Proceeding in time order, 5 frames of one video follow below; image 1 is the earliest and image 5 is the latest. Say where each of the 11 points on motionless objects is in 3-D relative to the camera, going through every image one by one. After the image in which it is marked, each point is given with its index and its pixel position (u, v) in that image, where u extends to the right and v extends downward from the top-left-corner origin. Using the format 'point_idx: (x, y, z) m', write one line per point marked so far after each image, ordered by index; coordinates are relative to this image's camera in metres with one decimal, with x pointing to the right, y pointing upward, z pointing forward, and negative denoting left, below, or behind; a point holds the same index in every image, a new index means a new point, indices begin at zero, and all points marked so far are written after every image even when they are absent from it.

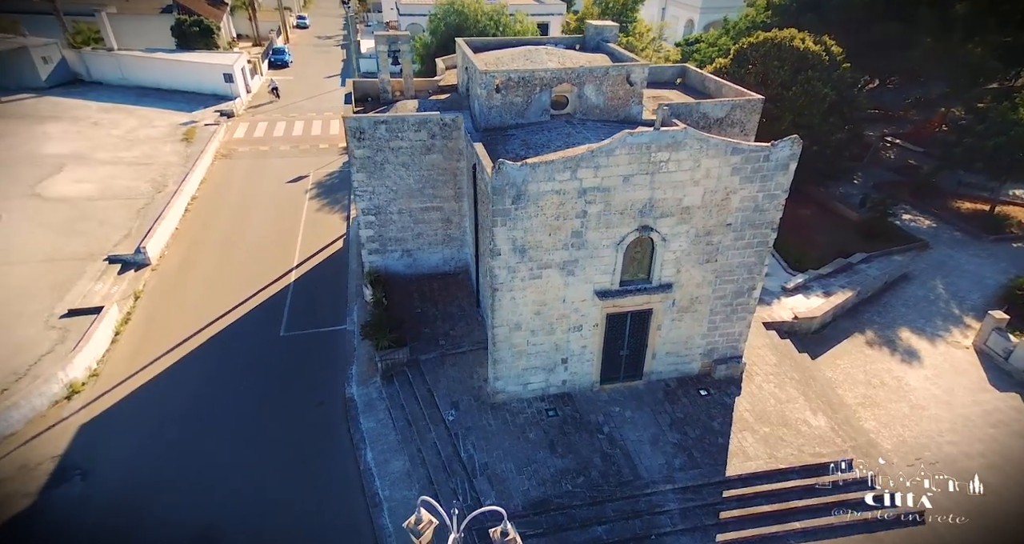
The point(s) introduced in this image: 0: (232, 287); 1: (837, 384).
0: (-9.3, -0.5, +19.7) m
1: (+9.0, -3.1, +16.5) m
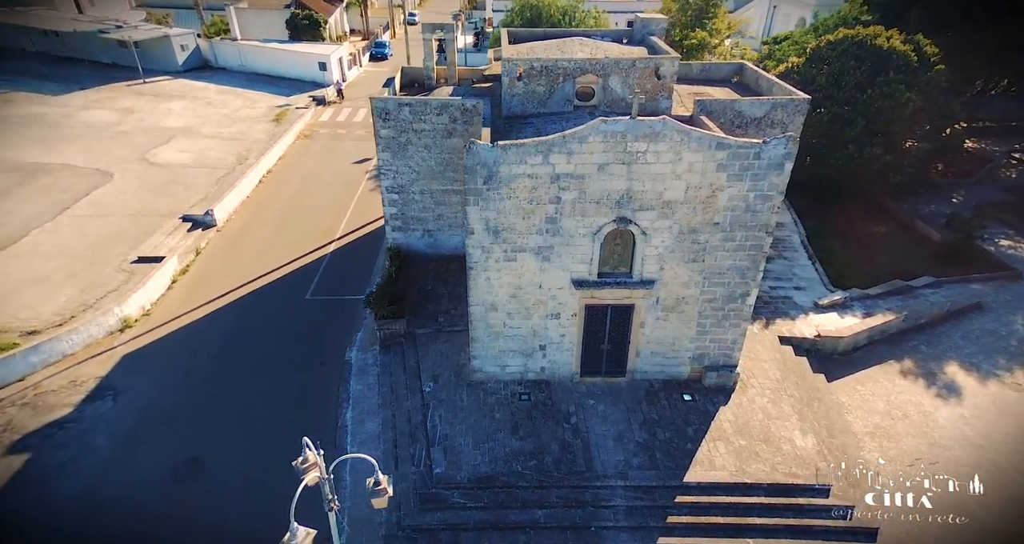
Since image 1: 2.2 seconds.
0: (-8.5, +0.7, +21.6) m
1: (+8.6, -3.5, +15.2) m
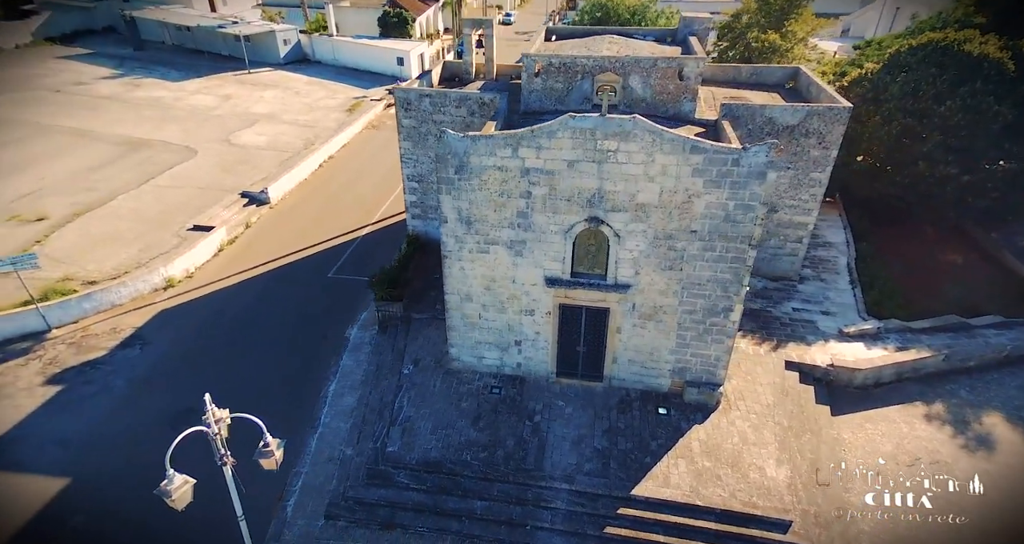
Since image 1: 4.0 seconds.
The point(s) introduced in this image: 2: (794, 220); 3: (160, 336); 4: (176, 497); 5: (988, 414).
0: (-7.5, +1.6, +23.0) m
1: (+7.8, -4.1, +13.9) m
2: (+8.6, +1.6, +18.2) m
3: (-10.5, -1.9, +17.6) m
4: (-4.4, -2.9, +7.7) m
5: (+12.1, -3.6, +15.1) m
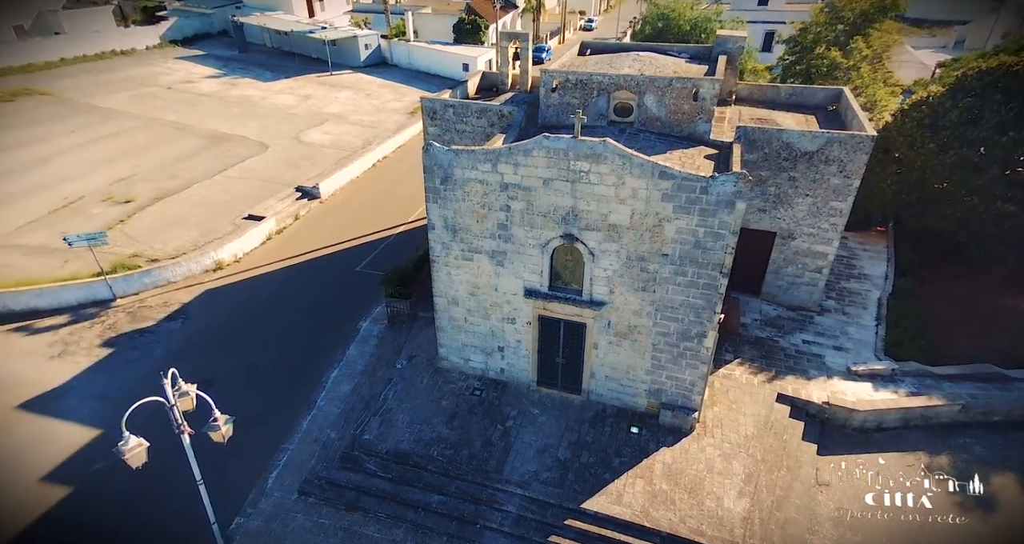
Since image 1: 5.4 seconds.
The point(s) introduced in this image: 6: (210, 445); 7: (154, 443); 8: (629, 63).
0: (-6.4, +1.9, +24.5) m
1: (+7.0, -4.9, +13.3) m
2: (+8.9, +0.7, +17.5) m
3: (-10.3, -1.4, +19.6) m
4: (-5.8, -2.8, +8.9) m
5: (+11.4, -4.7, +13.9) m
6: (-7.4, -4.3, +14.6) m
7: (-9.1, -4.3, +14.9) m
8: (+3.6, +6.4, +18.2) m
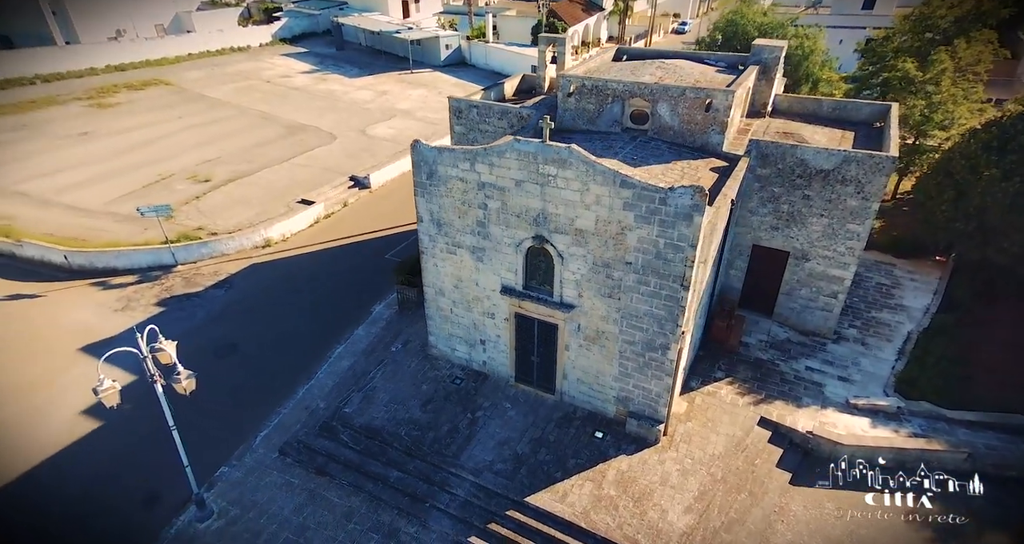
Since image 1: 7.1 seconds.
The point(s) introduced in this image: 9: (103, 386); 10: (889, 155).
0: (-5.0, +2.4, +25.9) m
1: (+5.9, -5.4, +12.8) m
2: (+8.8, 0.0, +16.6) m
3: (-9.9, -0.5, +21.7) m
4: (-7.2, -2.1, +10.4) m
5: (+10.4, -5.6, +12.7) m
6: (-8.1, -3.6, +16.3) m
7: (-9.6, -3.4, +16.9) m
8: (+4.2, +6.1, +18.1) m
9: (-7.2, -2.0, +10.4) m
10: (+9.3, +2.9, +14.6) m
